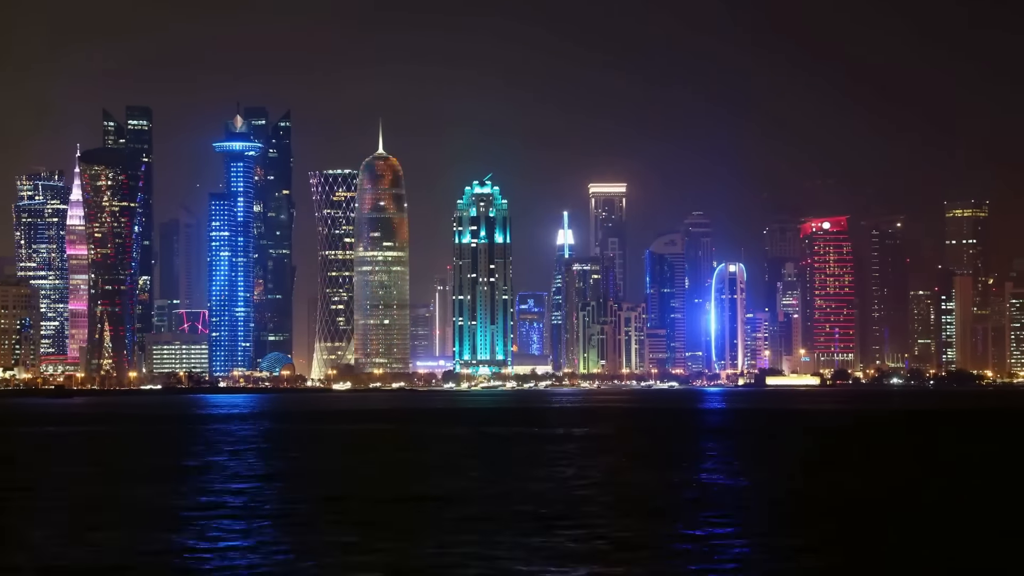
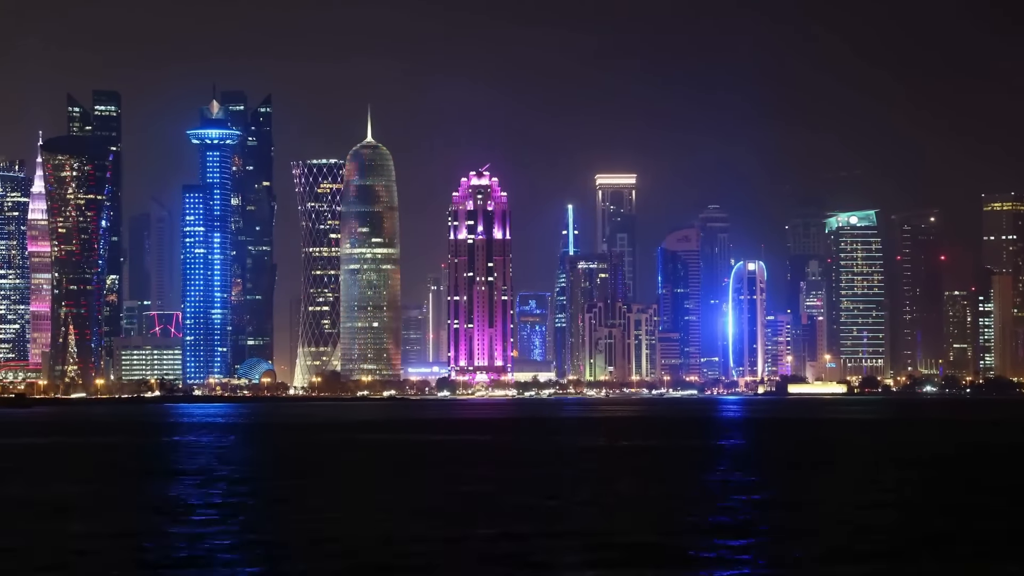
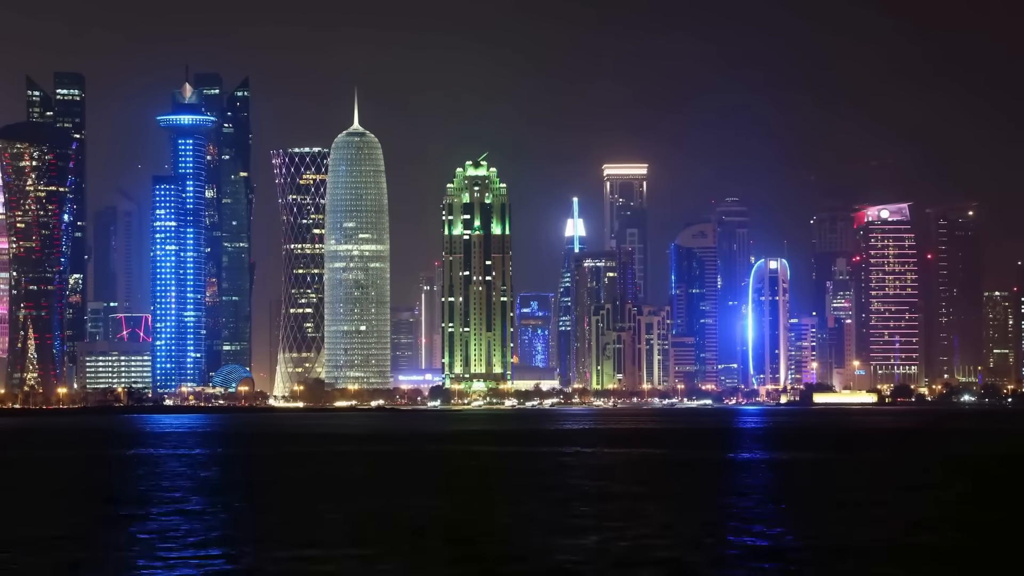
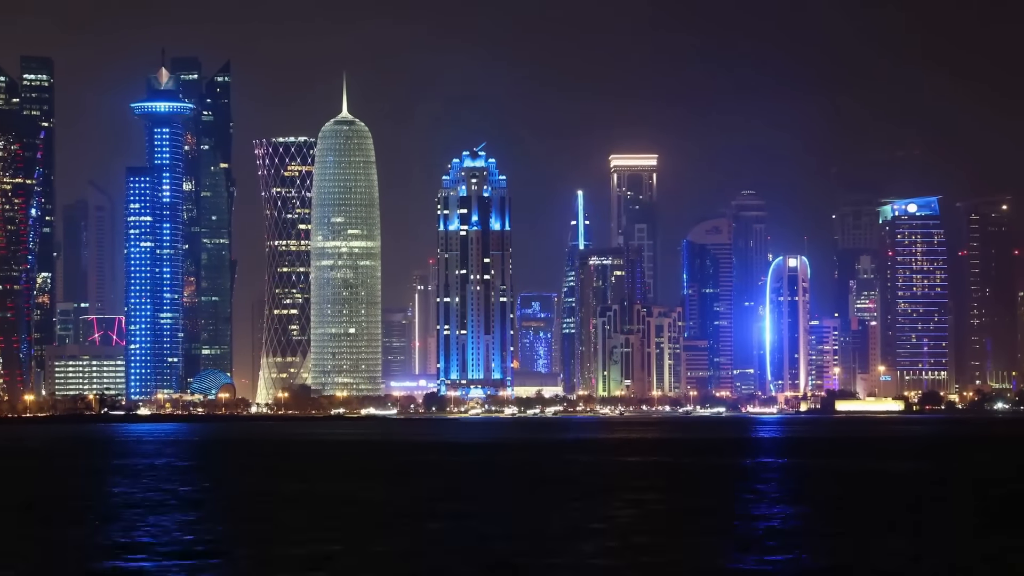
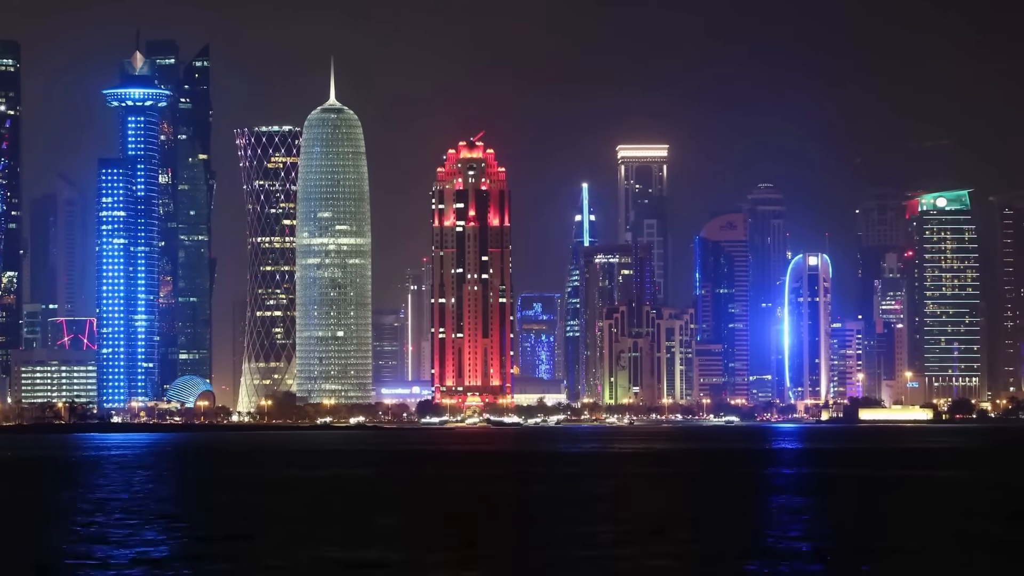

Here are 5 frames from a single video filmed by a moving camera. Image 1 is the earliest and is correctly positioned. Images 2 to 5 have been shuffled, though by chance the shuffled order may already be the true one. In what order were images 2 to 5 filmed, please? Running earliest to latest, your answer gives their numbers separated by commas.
2, 3, 4, 5
